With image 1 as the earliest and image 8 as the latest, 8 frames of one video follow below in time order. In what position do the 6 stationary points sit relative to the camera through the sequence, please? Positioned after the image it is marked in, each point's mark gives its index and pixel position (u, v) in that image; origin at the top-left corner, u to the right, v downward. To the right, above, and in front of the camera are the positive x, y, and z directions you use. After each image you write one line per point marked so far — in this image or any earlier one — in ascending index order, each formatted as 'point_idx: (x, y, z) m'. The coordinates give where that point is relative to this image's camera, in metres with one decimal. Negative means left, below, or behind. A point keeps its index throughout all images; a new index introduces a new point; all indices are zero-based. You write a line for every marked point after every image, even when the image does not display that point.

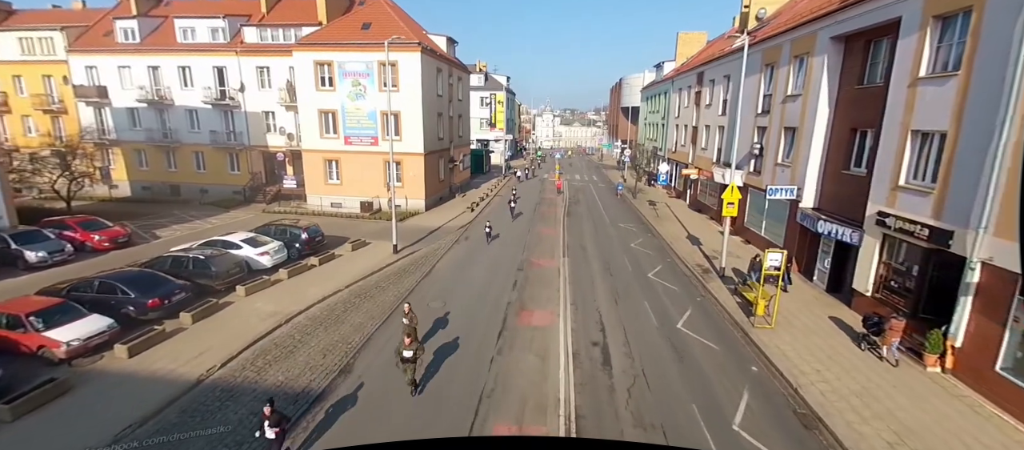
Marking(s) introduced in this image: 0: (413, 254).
0: (-4.7, -1.3, +19.8) m
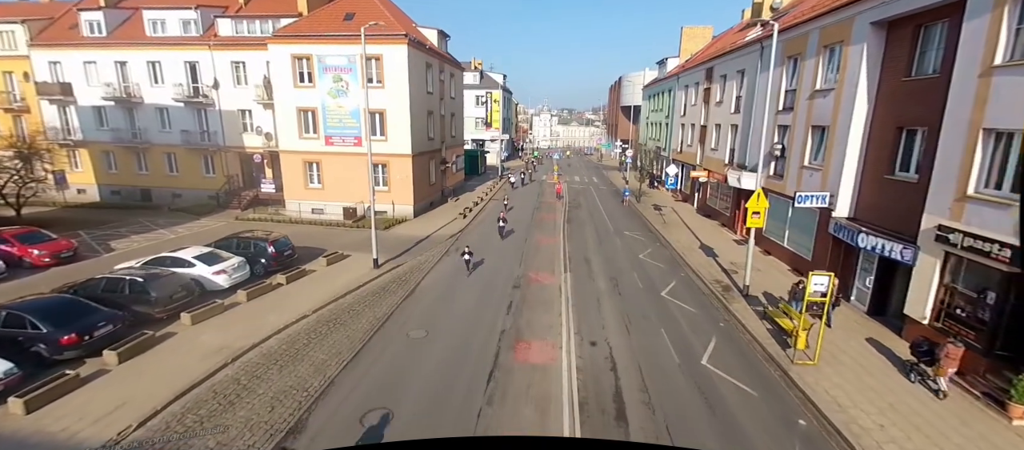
0: (-4.9, -1.8, +17.7) m
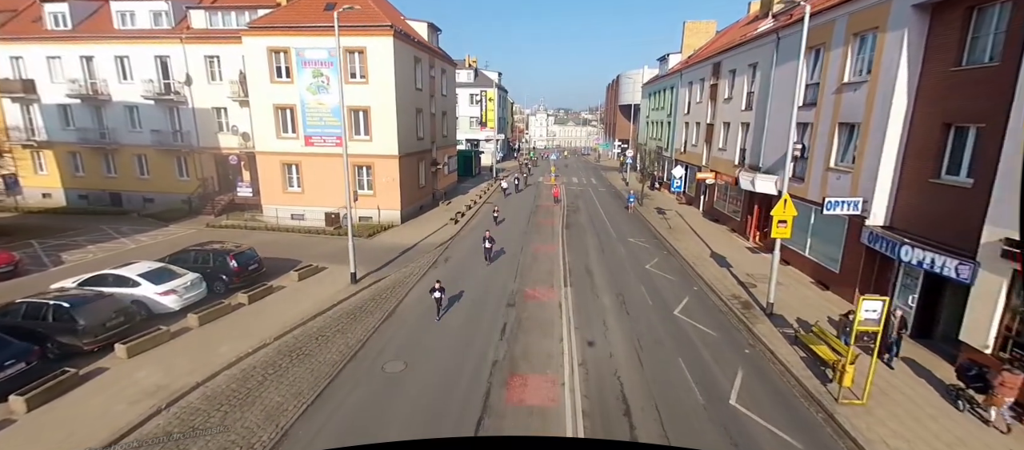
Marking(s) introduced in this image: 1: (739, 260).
0: (-5.1, -2.2, +15.9) m
1: (+10.0, -1.6, +18.3) m
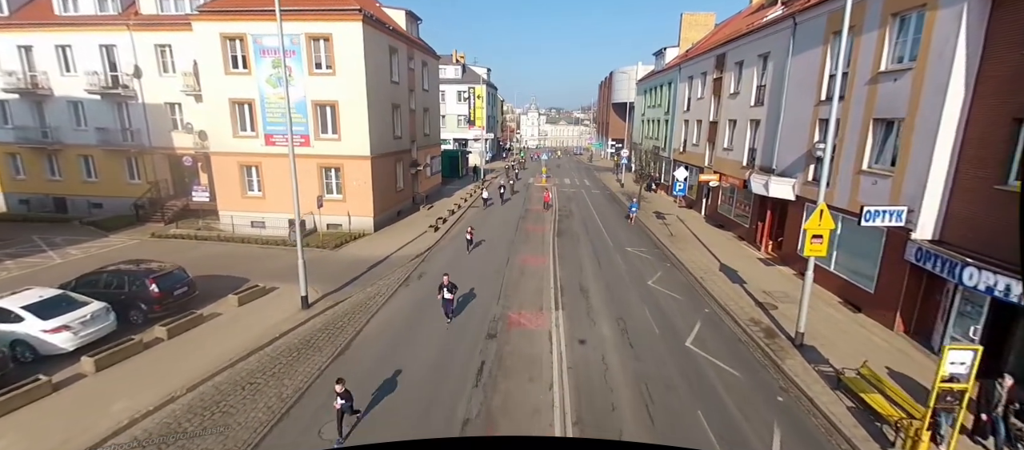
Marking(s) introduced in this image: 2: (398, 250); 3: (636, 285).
0: (-5.7, -2.6, +13.5) m
1: (+9.4, -1.9, +16.1) m
2: (-5.1, -1.1, +18.8) m
3: (+4.6, -2.2, +15.5) m
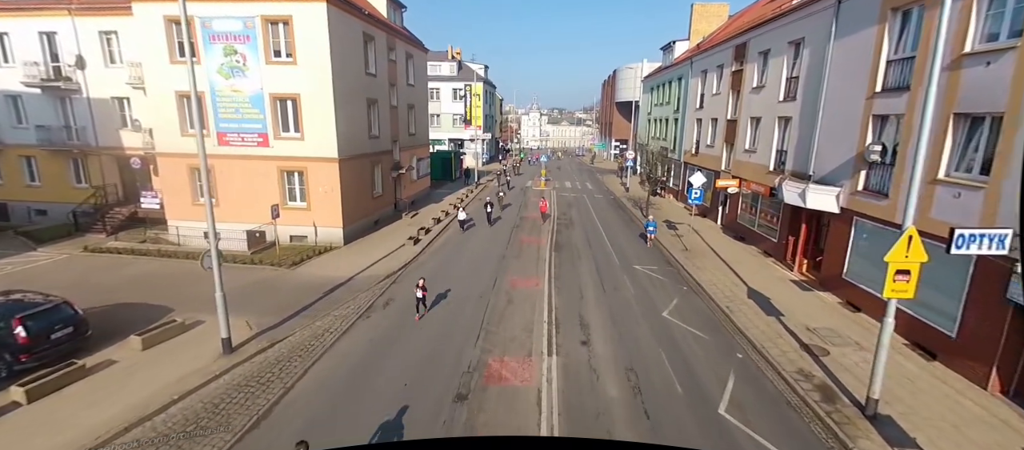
0: (-6.2, -3.1, +10.7) m
1: (+8.9, -2.5, +13.3) m
2: (-5.6, -1.7, +16.1) m
3: (+4.1, -2.8, +12.6) m
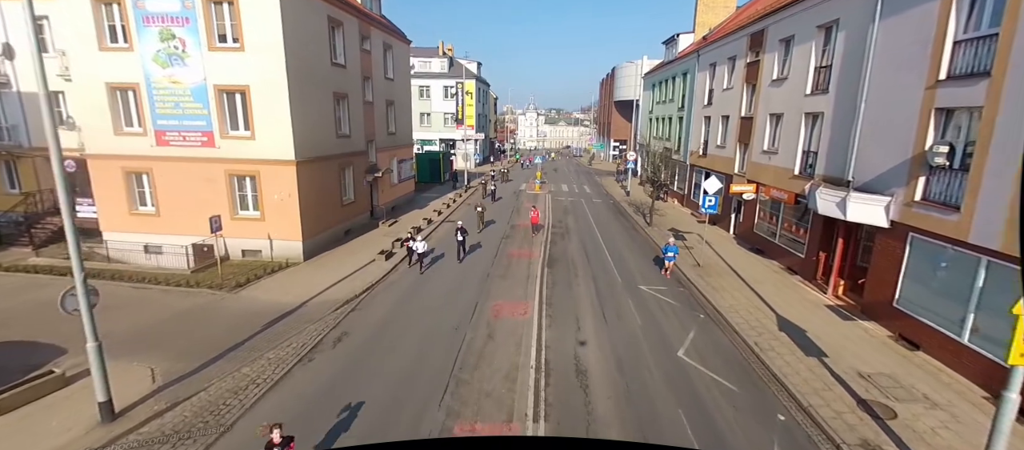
0: (-6.6, -3.6, +8.2) m
1: (+8.4, -3.0, +10.9) m
2: (-6.1, -2.1, +13.6) m
3: (+3.6, -3.3, +10.2) m
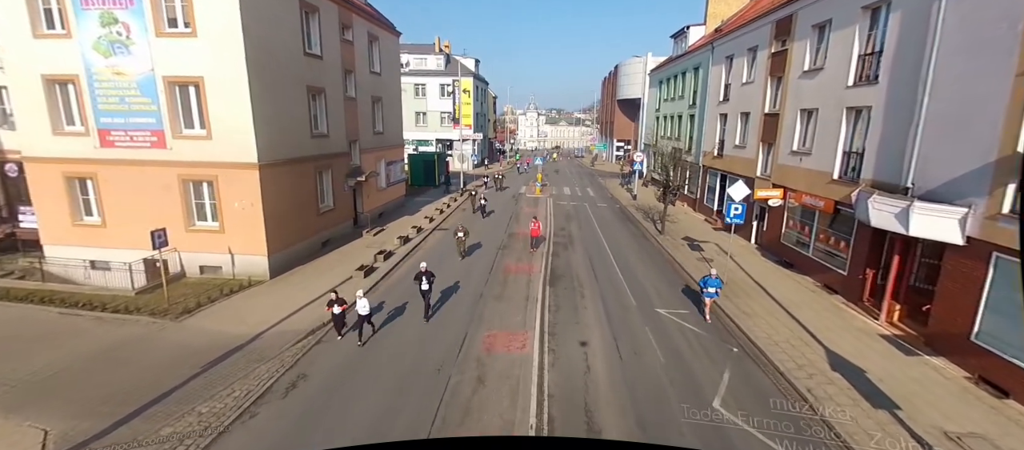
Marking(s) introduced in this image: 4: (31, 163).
0: (-6.8, -4.0, +6.2) m
1: (+8.3, -3.4, +8.9) m
2: (-6.2, -2.6, +11.6) m
3: (+3.5, -3.6, +8.2) m
4: (-16.0, +2.1, +14.0) m
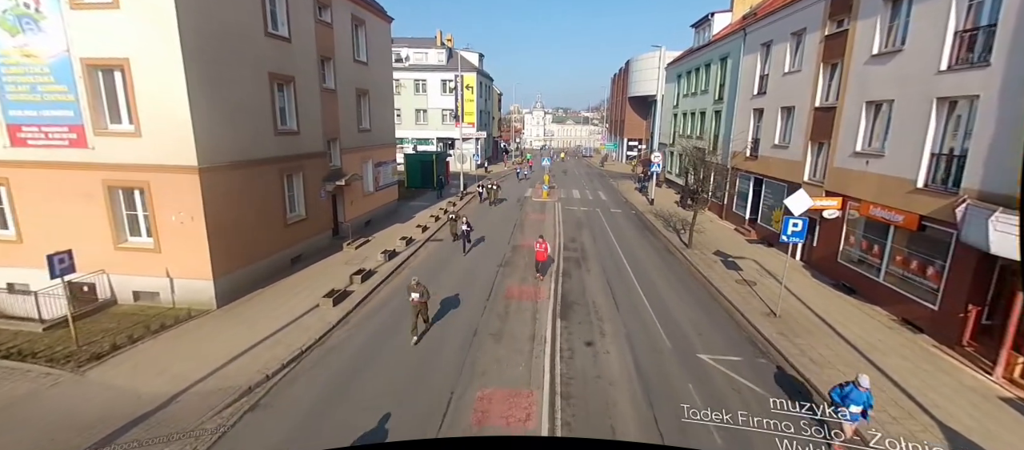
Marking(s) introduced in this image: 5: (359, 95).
0: (-6.8, -4.5, +3.7) m
1: (+8.2, -3.9, +6.1) m
2: (-6.2, -3.0, +9.1) m
3: (+3.5, -4.2, +5.5) m
4: (-15.9, +1.7, +11.5) m
5: (-6.9, +6.0, +19.1) m
